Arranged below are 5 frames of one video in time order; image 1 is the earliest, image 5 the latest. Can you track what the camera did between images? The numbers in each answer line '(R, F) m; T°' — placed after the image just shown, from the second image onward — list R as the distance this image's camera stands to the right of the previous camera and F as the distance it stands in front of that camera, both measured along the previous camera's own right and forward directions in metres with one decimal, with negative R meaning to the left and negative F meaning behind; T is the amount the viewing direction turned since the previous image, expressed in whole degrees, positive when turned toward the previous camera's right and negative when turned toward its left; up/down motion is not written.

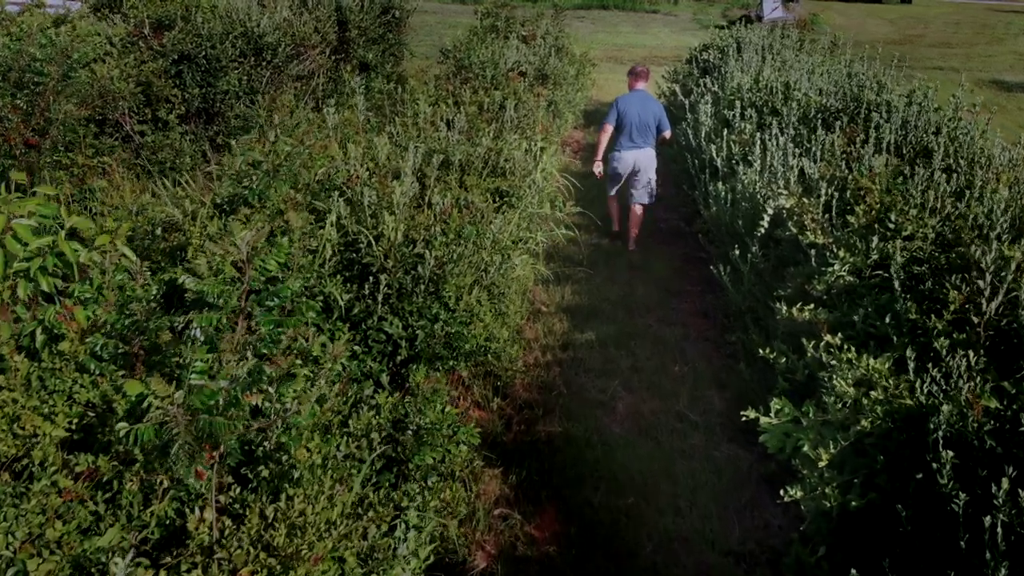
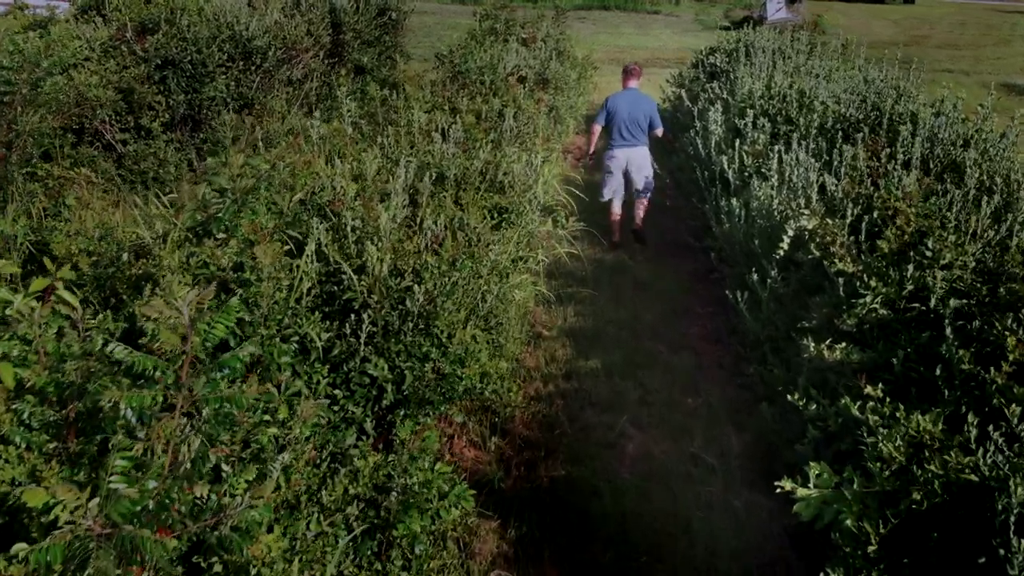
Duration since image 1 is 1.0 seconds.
(0.0, +0.4) m; 0°
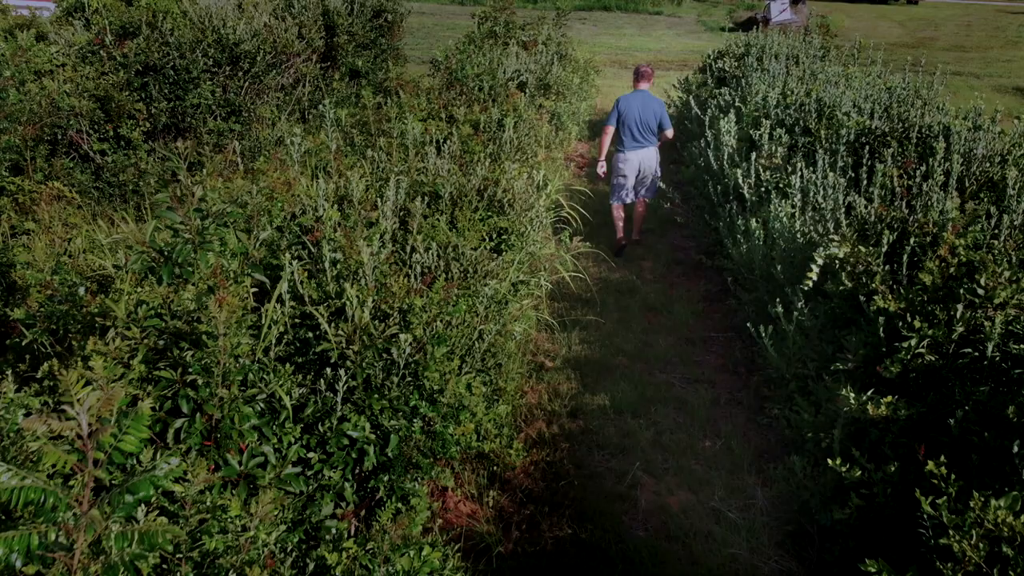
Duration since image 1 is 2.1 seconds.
(0.0, +0.4) m; 0°
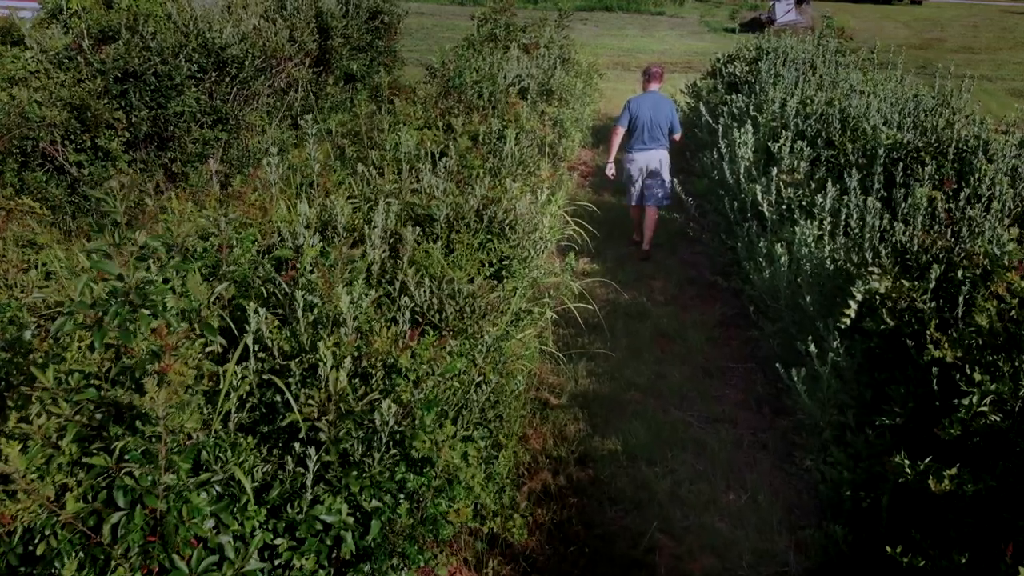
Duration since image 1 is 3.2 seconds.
(0.0, +0.4) m; 0°
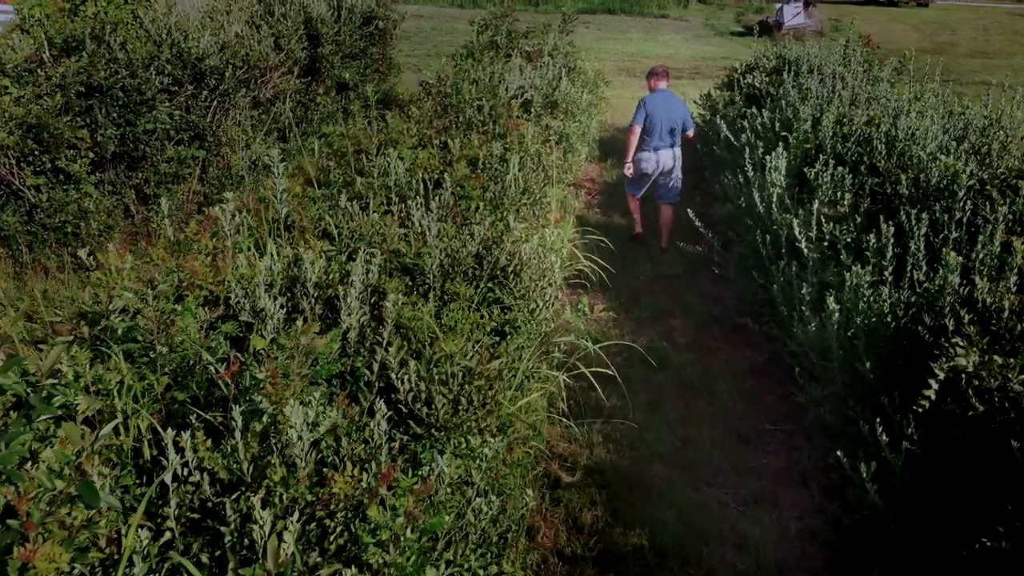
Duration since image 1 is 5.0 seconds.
(0.0, +0.6) m; 0°
